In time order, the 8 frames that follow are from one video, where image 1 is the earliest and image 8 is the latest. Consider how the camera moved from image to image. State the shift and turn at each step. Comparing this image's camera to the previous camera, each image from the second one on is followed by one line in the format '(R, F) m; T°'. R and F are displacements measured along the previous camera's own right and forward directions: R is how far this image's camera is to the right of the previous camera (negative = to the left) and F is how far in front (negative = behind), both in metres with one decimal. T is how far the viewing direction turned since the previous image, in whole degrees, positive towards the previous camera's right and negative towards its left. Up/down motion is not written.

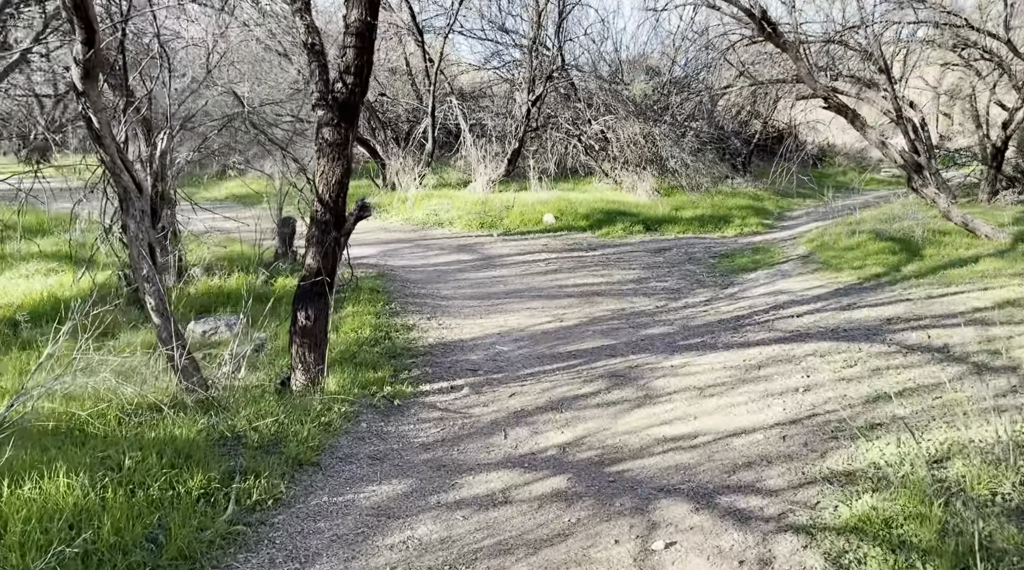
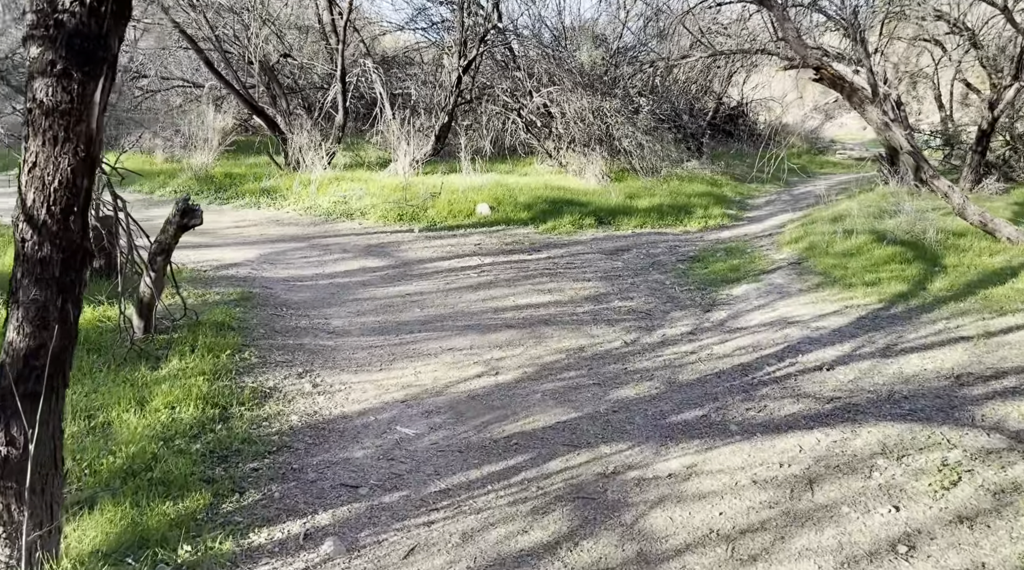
(+0.1, +2.7) m; +4°
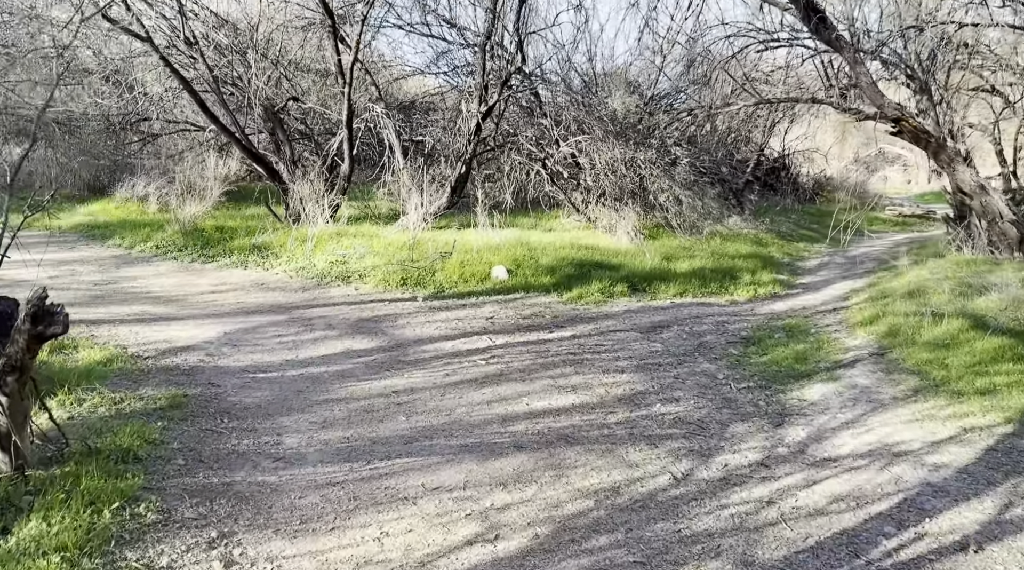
(+0.1, +1.8) m; -1°
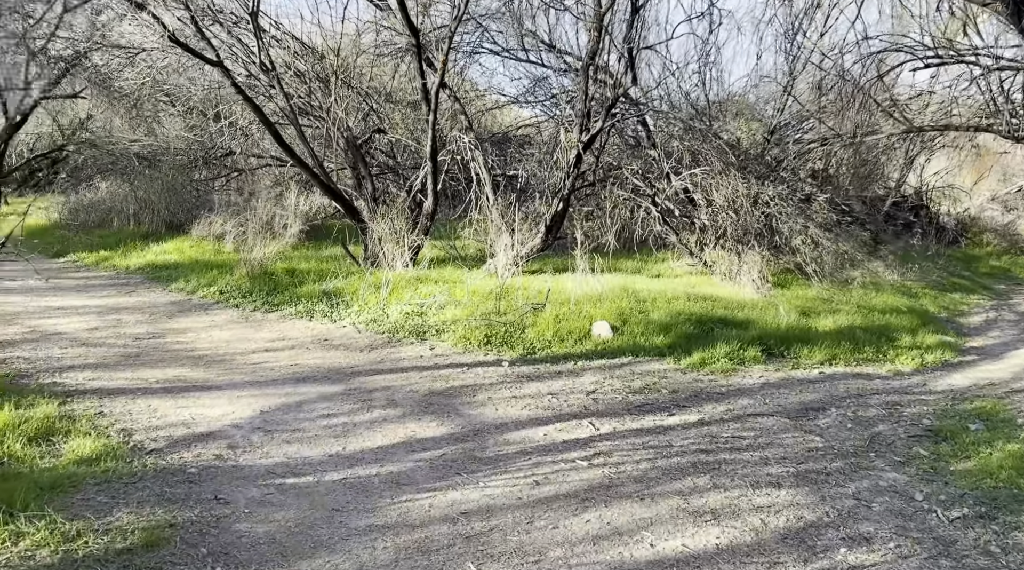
(-0.1, +1.9) m; -5°
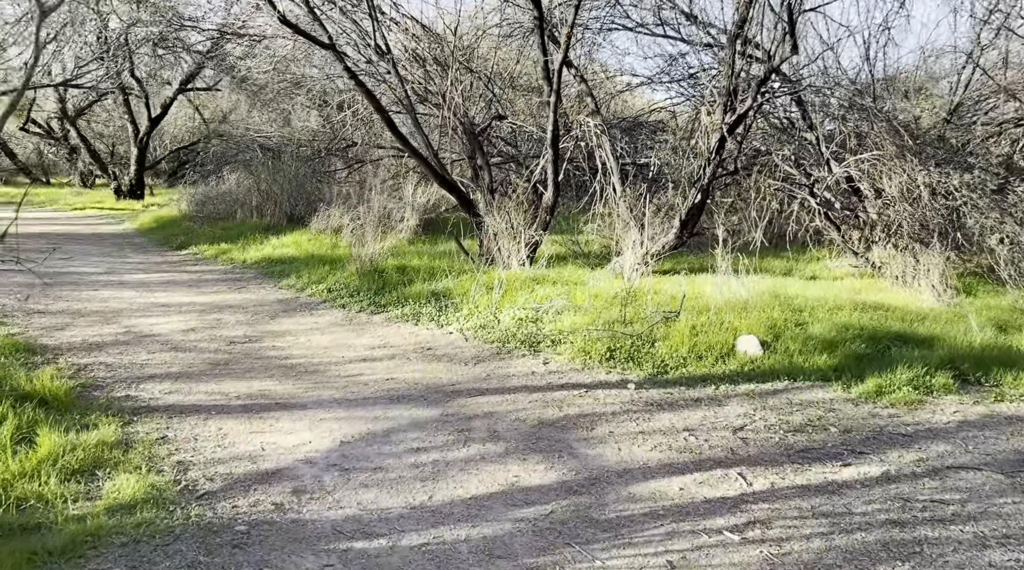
(0.0, +1.3) m; -7°
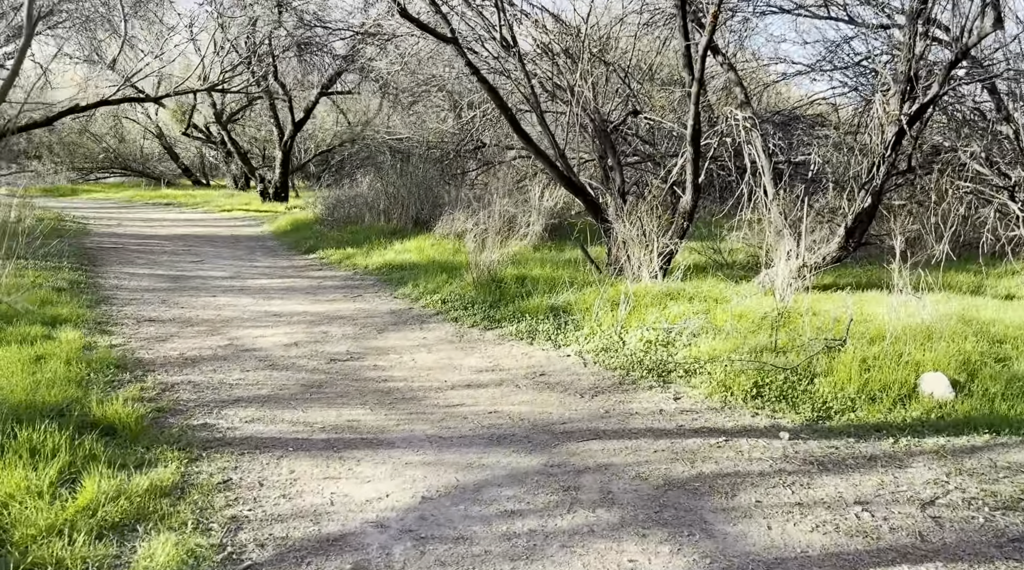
(+0.1, +1.1) m; -8°
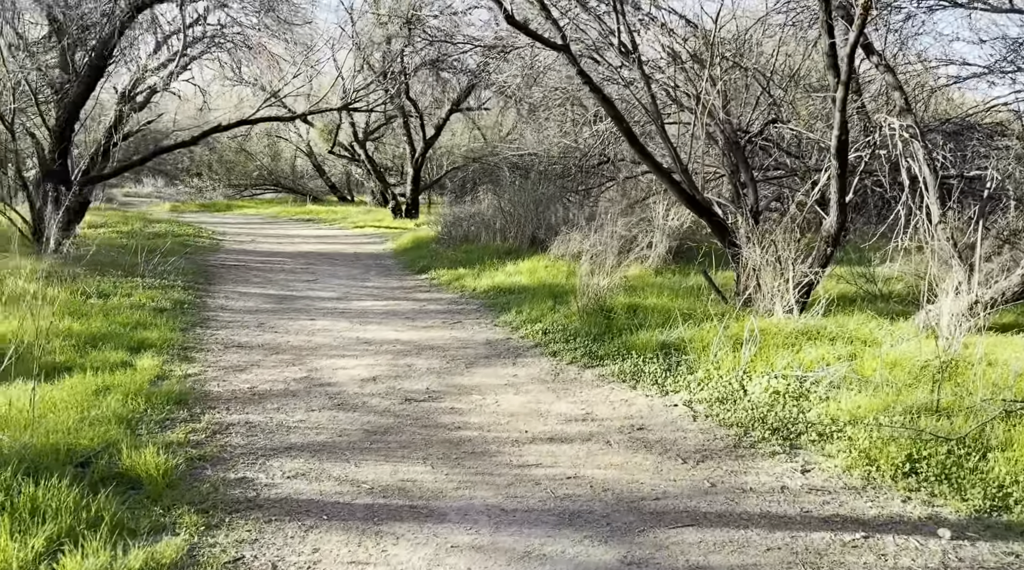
(+0.3, +1.1) m; -8°
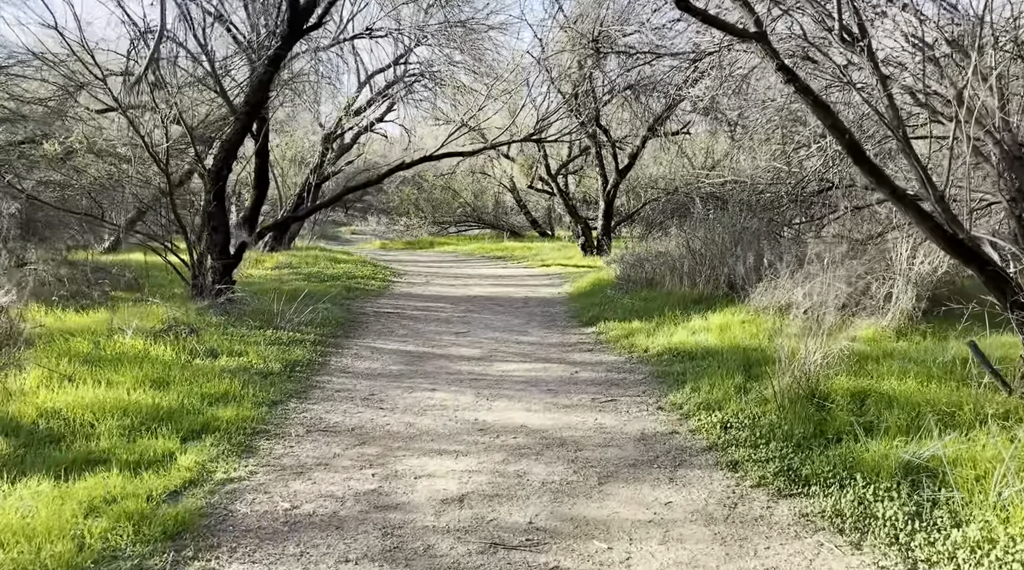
(+0.3, +2.6) m; -12°
